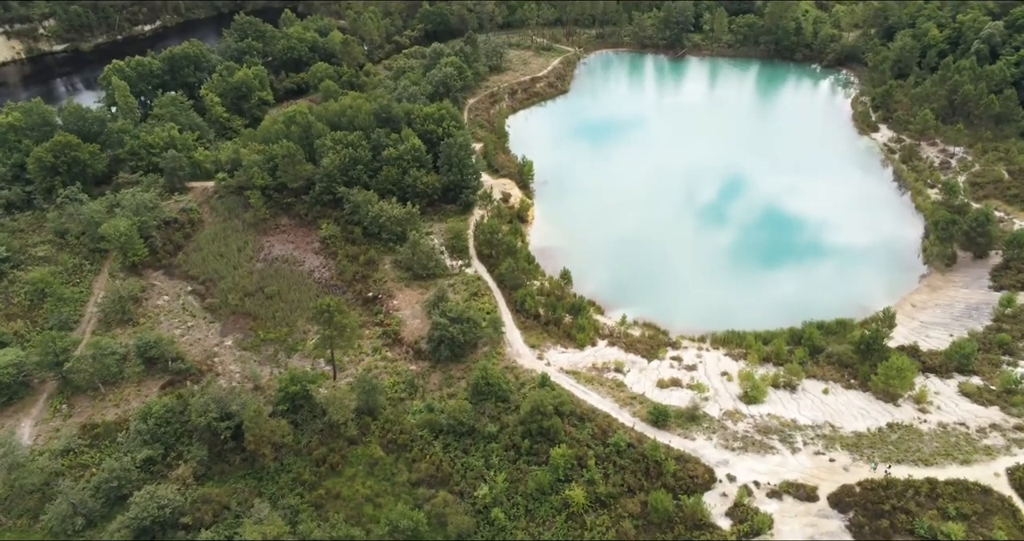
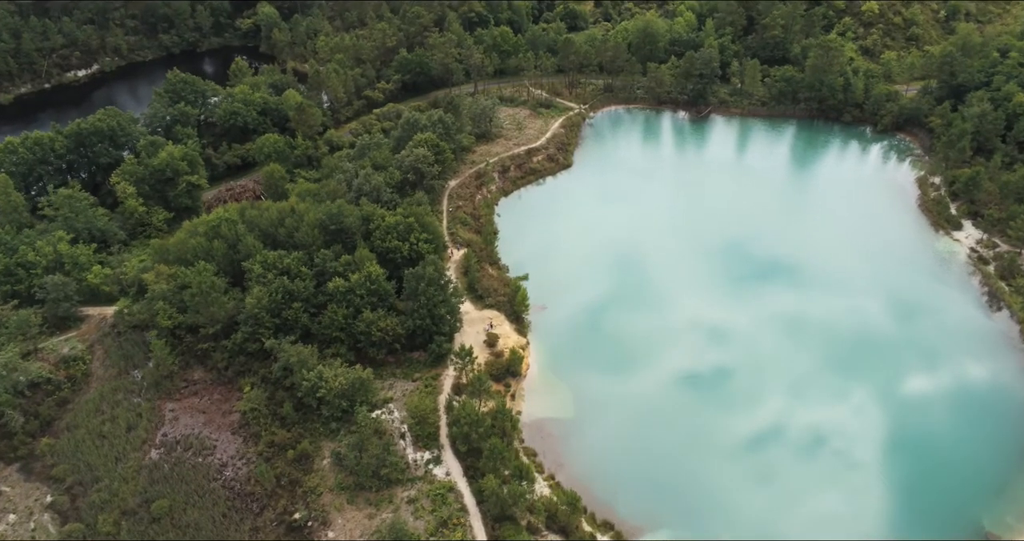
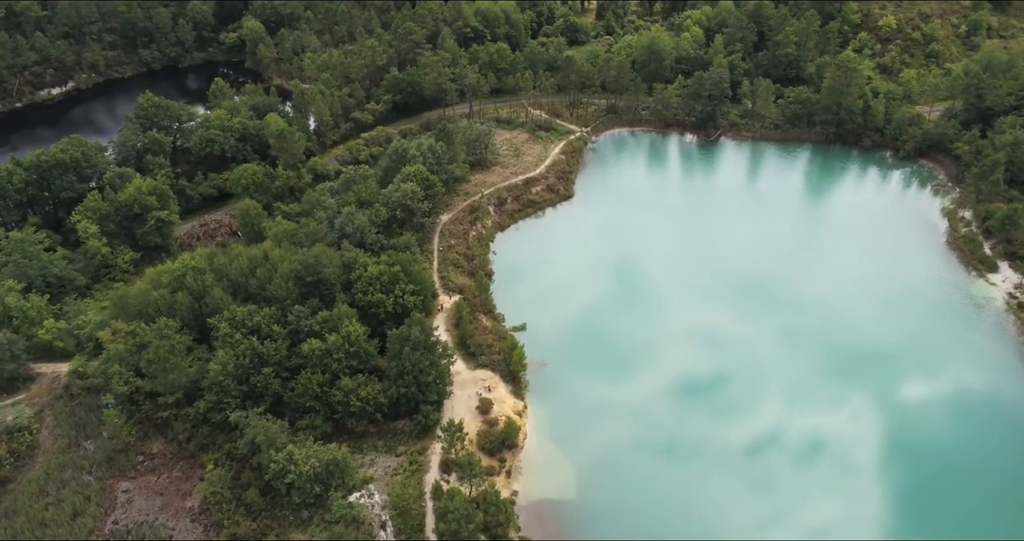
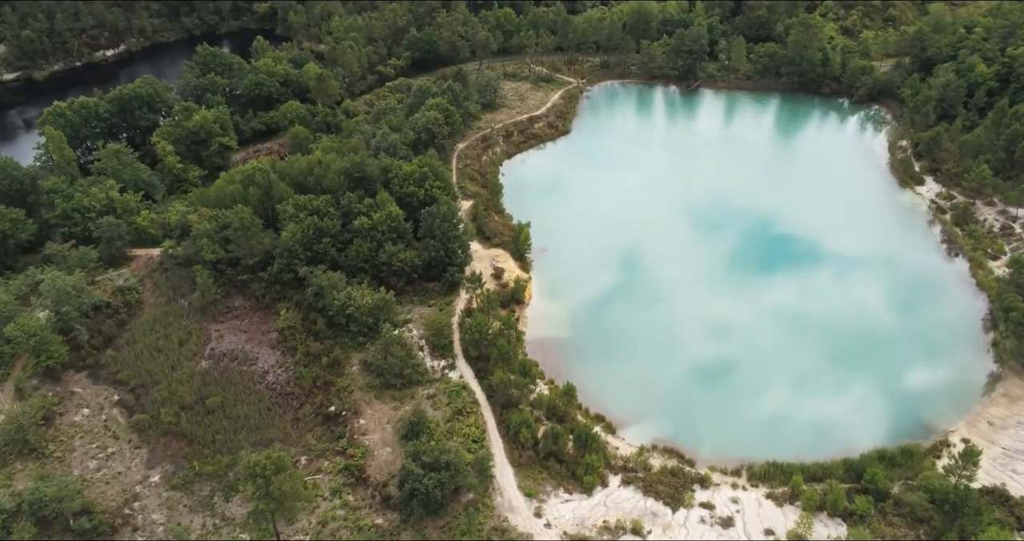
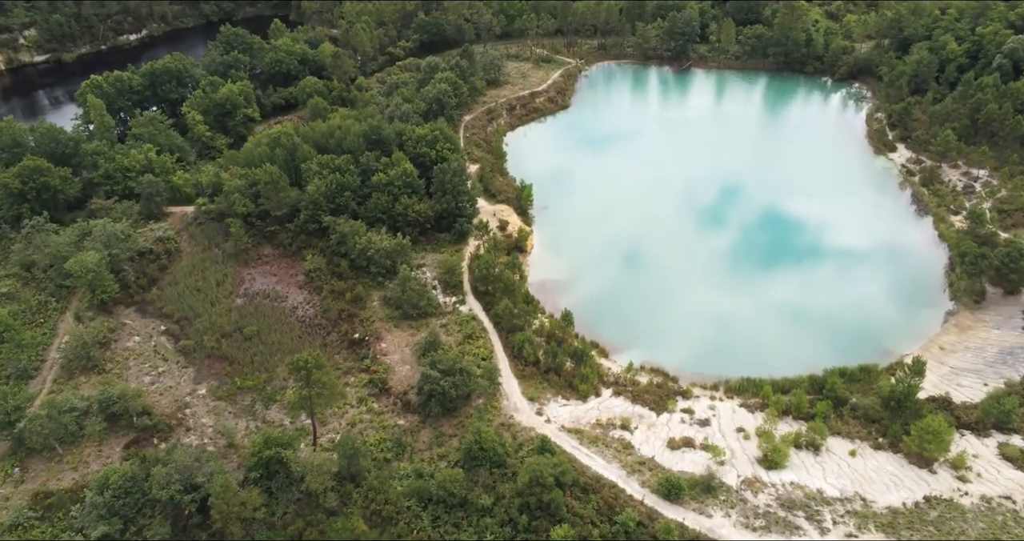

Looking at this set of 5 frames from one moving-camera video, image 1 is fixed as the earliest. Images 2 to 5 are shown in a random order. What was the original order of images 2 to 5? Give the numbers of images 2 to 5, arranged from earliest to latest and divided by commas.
5, 4, 2, 3
